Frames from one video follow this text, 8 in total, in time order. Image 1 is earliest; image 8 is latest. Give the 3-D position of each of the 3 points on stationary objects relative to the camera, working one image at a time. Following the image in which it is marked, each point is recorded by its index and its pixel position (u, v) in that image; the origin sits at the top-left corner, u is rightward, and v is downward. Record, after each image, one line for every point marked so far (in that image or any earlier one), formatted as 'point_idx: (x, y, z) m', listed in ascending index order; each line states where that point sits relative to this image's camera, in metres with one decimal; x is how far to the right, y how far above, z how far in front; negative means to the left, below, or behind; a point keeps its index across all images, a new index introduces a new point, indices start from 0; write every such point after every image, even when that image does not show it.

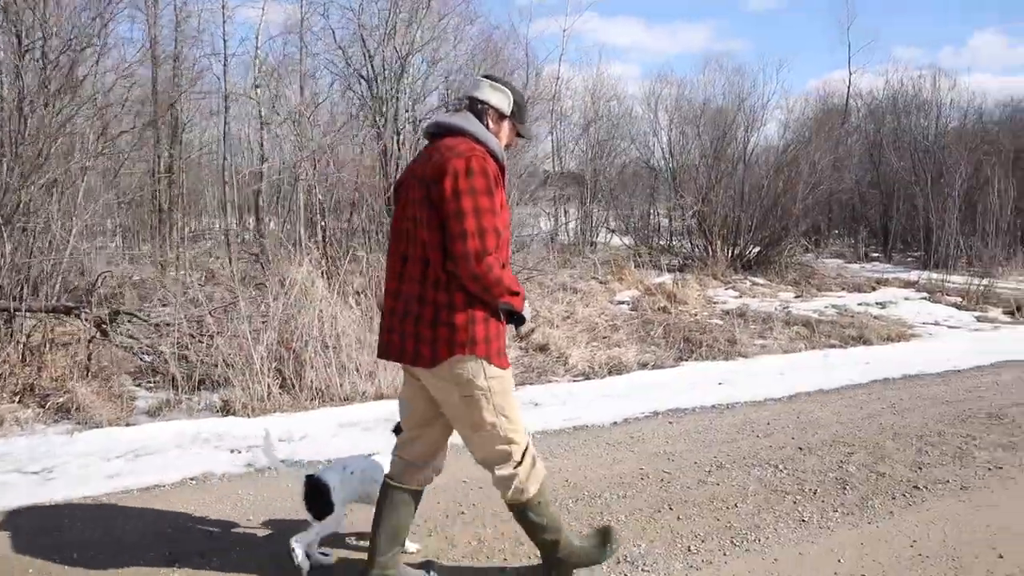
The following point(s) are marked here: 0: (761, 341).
0: (+2.8, -0.6, +8.5) m
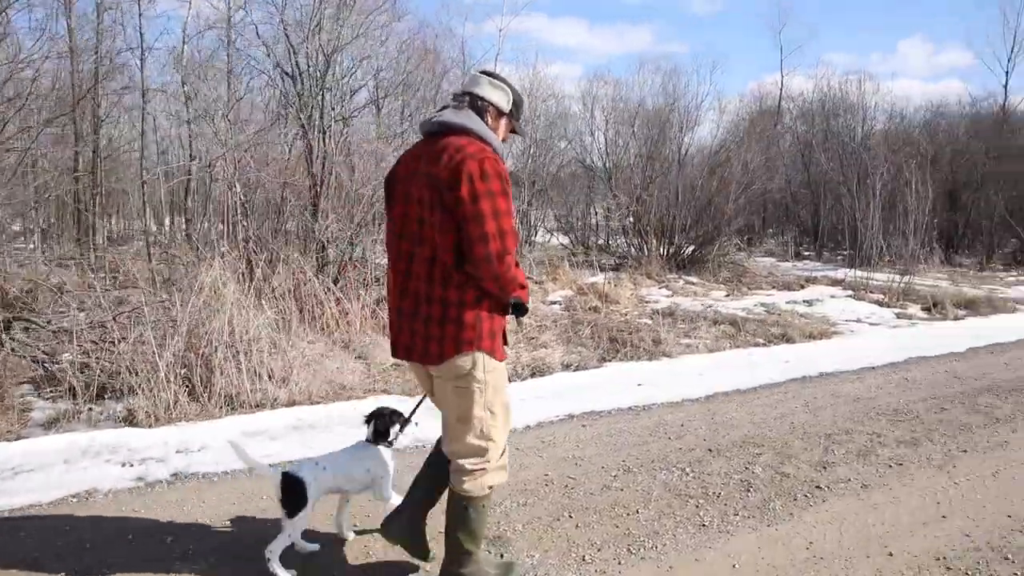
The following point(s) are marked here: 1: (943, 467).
0: (+2.0, -0.6, +8.6) m
1: (+2.3, -1.0, +4.1) m
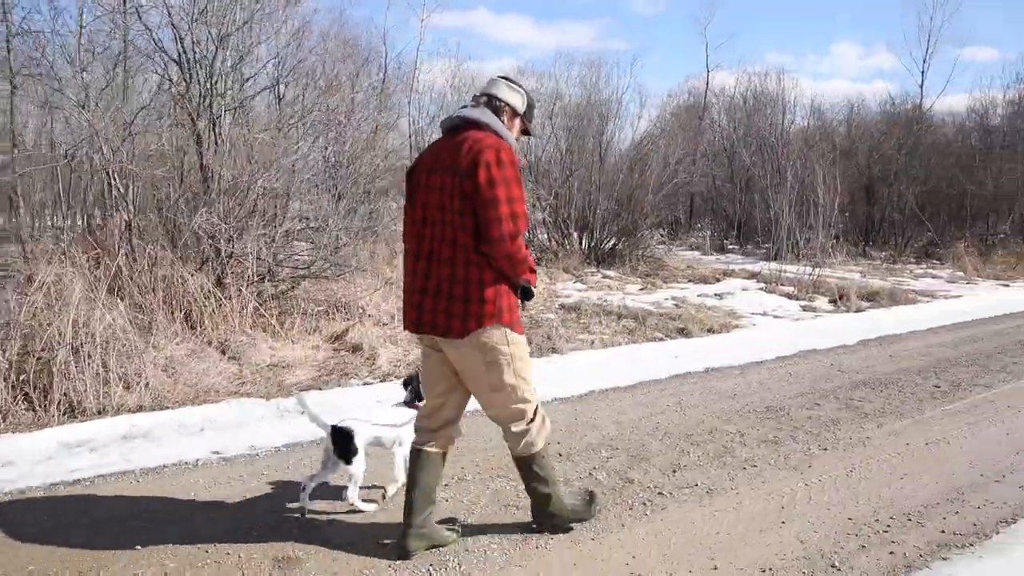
0: (+0.8, -0.6, +8.4) m
1: (+1.5, -0.9, +4.0) m
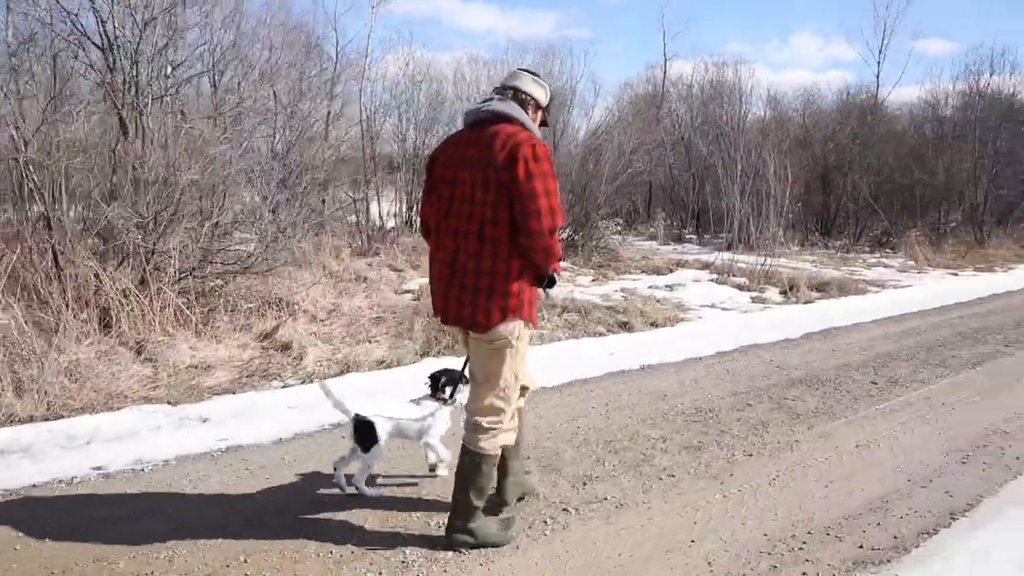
0: (+0.1, -0.5, +8.1) m
1: (+1.0, -0.9, +3.7) m
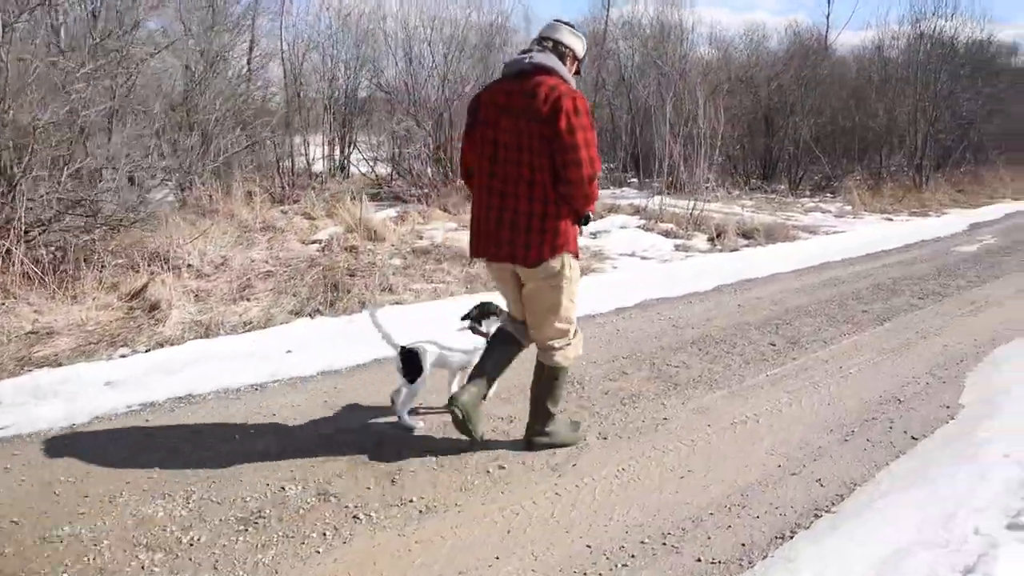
0: (-0.9, 0.0, +7.5) m
1: (+0.2, -0.7, +3.2) m
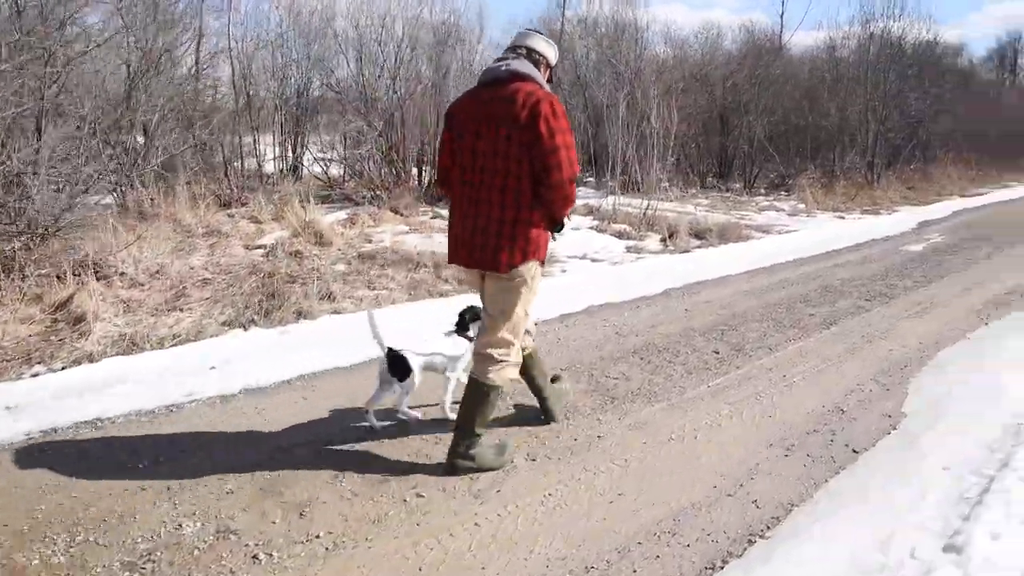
0: (-1.4, -0.1, +7.2) m
1: (-0.1, -0.8, +3.0) m
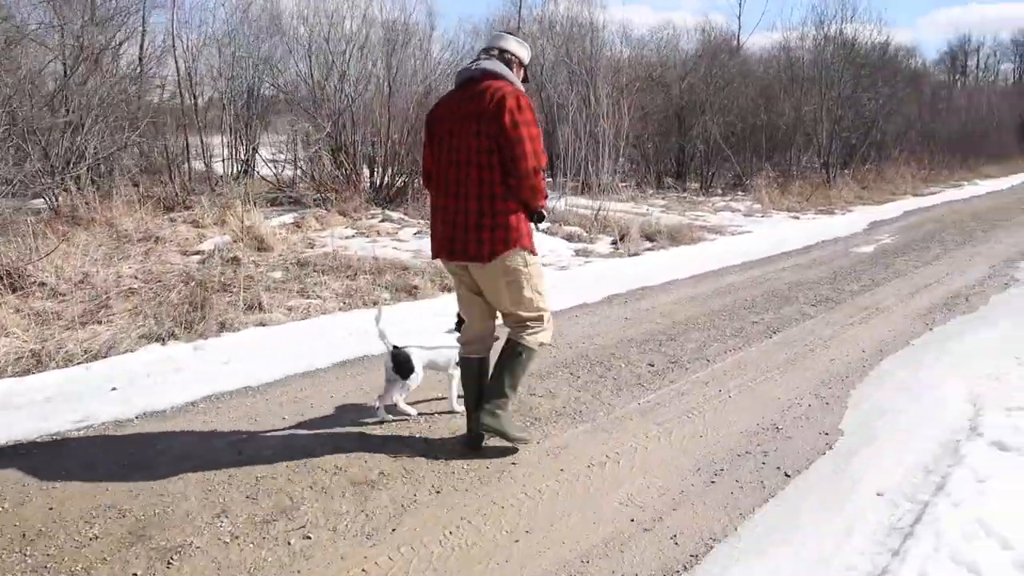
0: (-2.0, -0.2, +6.9) m
1: (-0.5, -0.9, +2.7) m
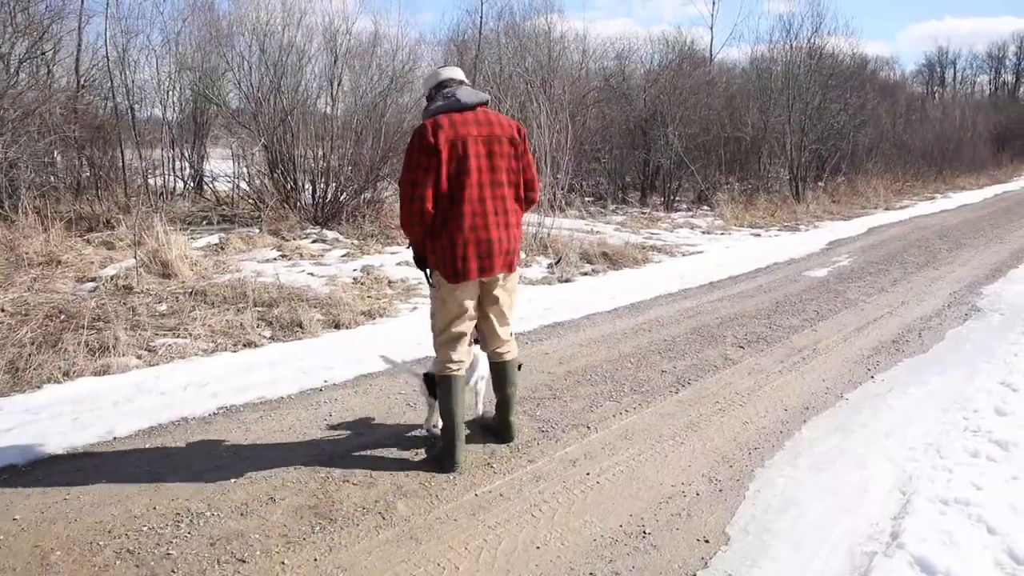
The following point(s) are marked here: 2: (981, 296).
0: (-2.8, -0.5, +6.0) m
1: (-1.3, -1.1, +1.8) m
2: (+4.3, -0.1, +7.1) m
